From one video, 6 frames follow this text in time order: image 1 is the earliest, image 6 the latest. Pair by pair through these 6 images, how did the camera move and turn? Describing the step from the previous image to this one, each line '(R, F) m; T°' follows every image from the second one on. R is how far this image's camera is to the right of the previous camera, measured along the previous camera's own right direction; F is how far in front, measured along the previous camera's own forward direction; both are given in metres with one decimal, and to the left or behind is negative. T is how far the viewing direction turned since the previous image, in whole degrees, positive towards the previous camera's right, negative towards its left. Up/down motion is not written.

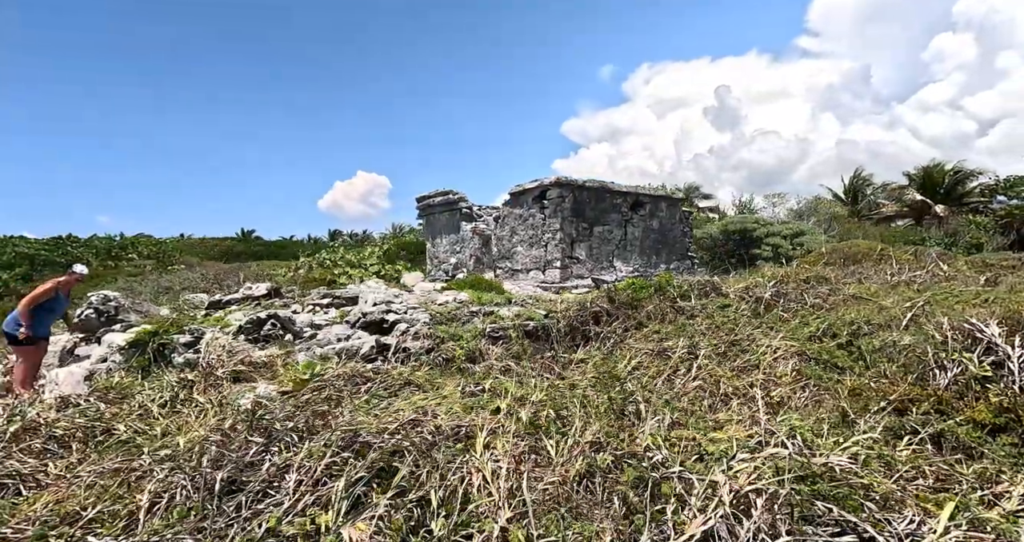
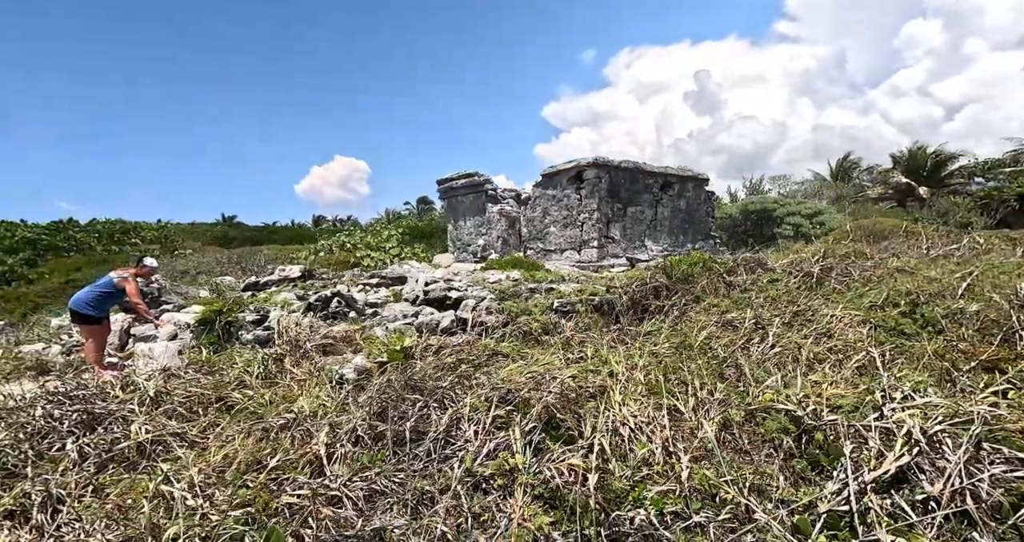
(-0.7, -0.2) m; +2°
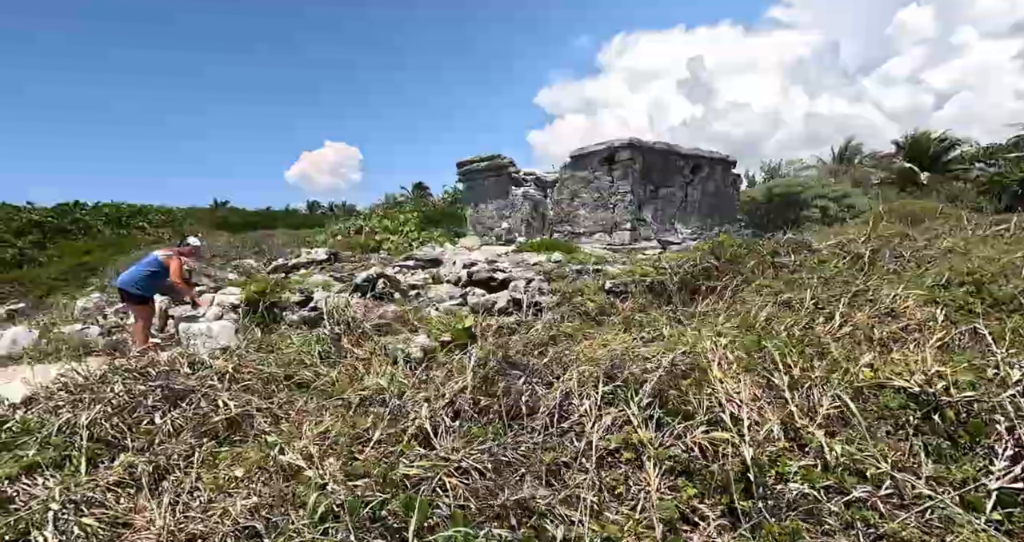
(-0.5, 0.0) m; 0°
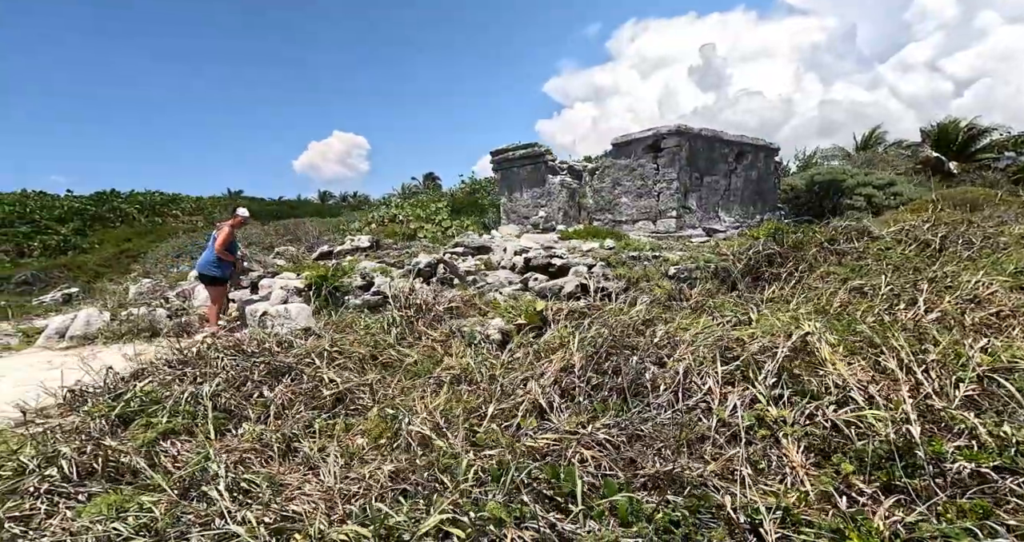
(-0.4, 0.0) m; -1°
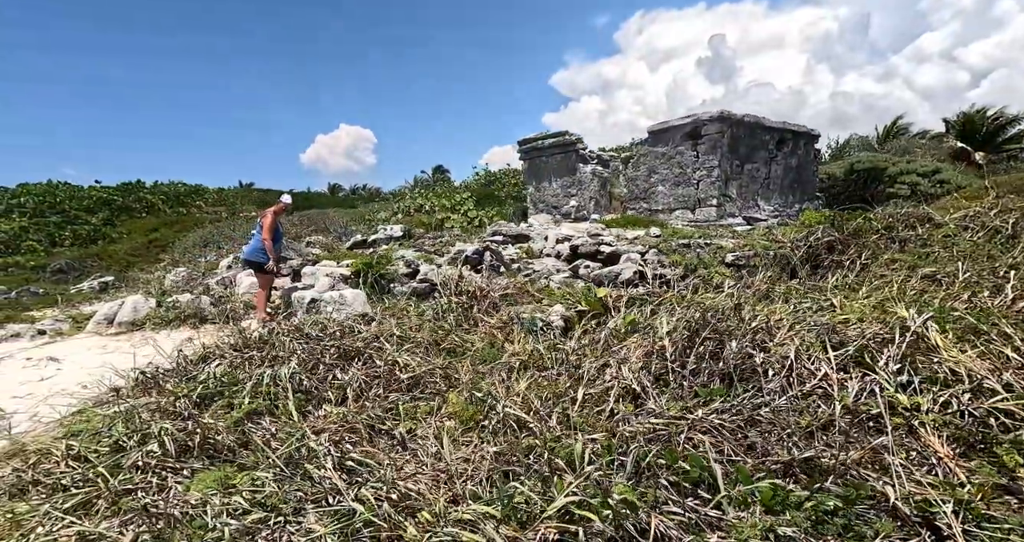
(-0.3, +0.1) m; -1°
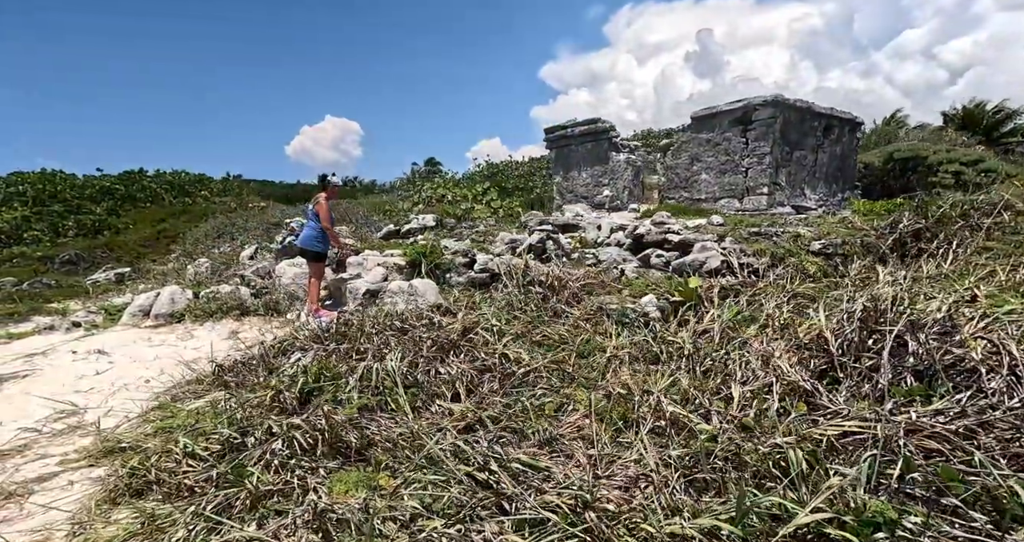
(-0.6, +0.3) m; +1°
